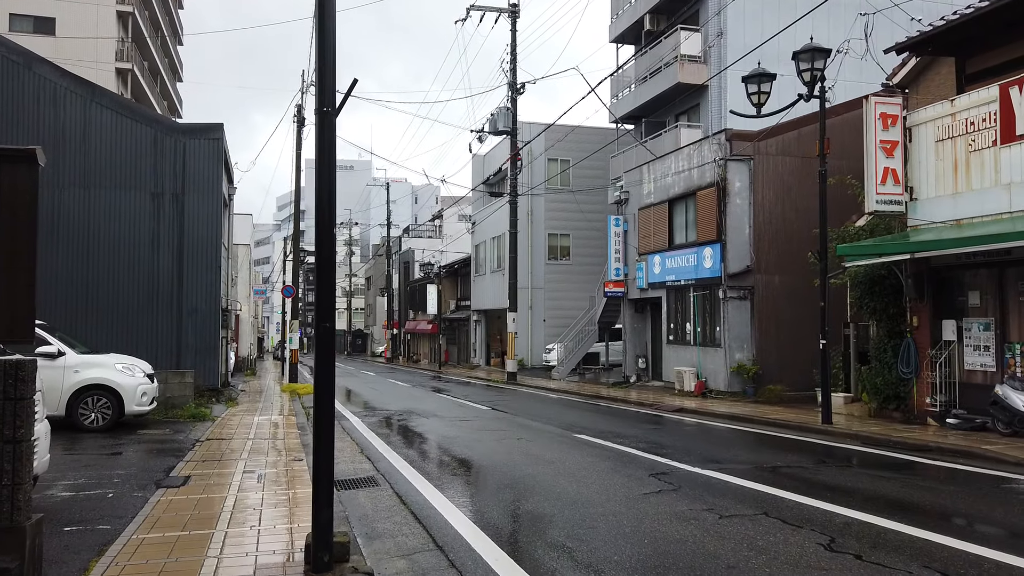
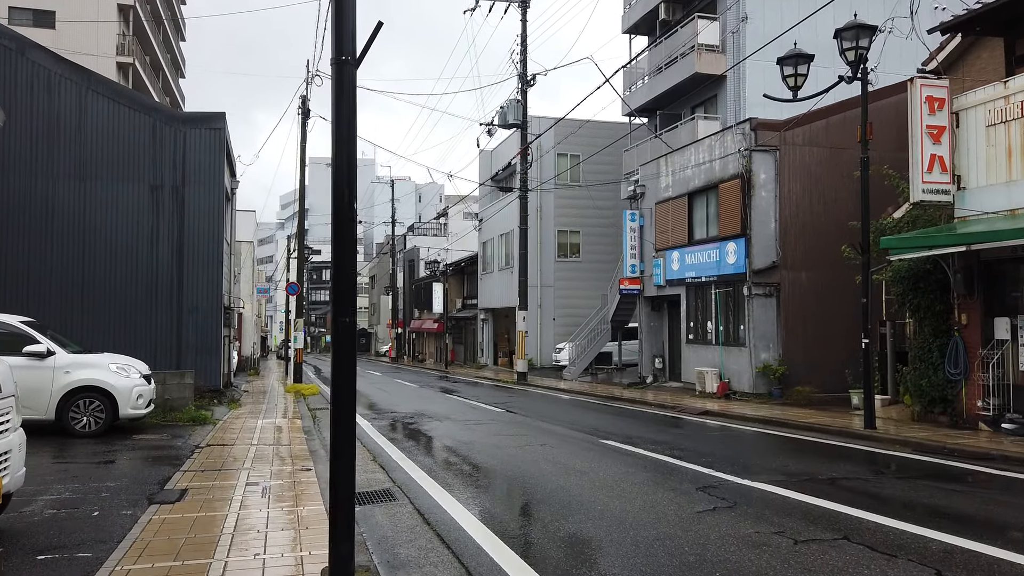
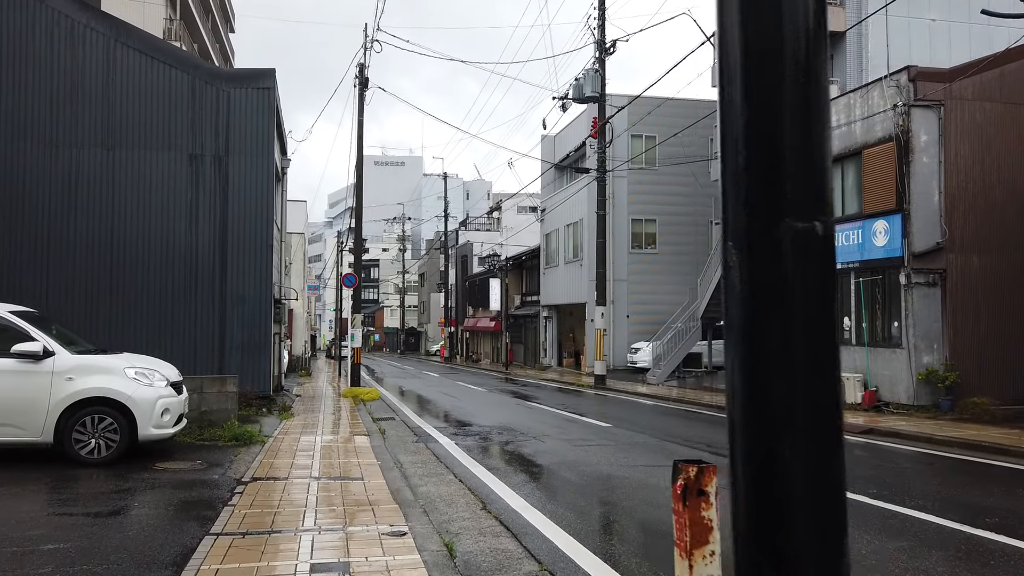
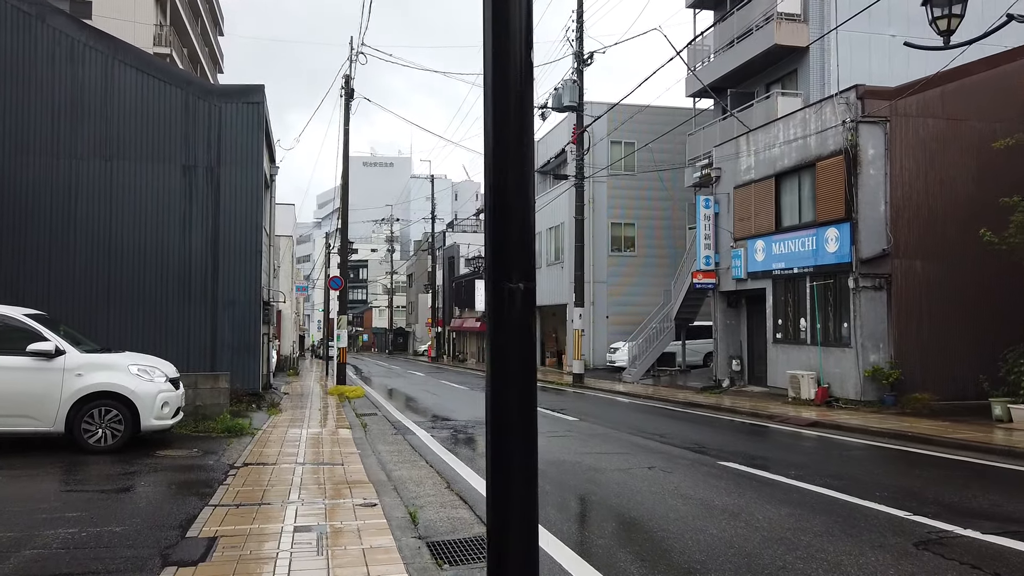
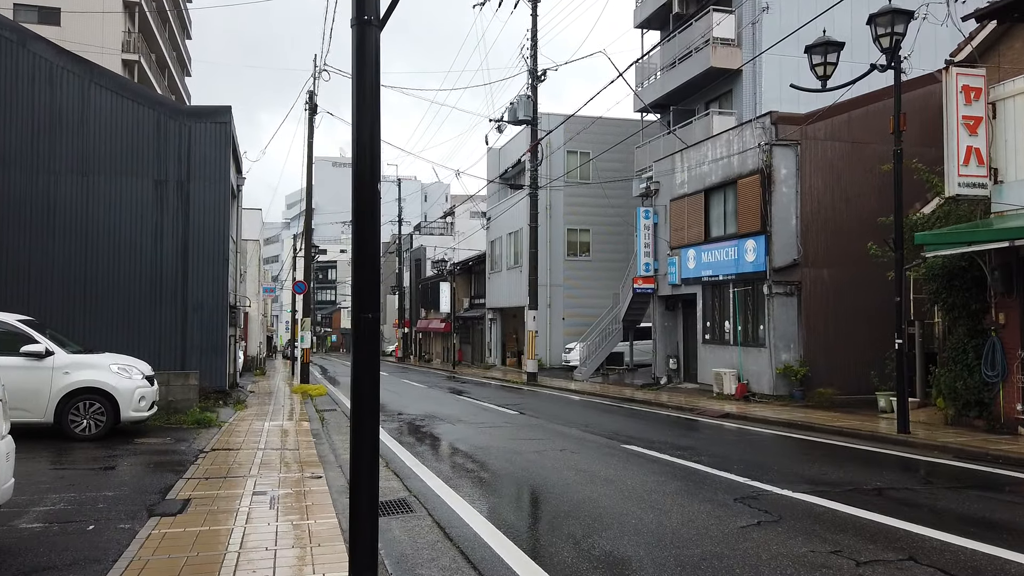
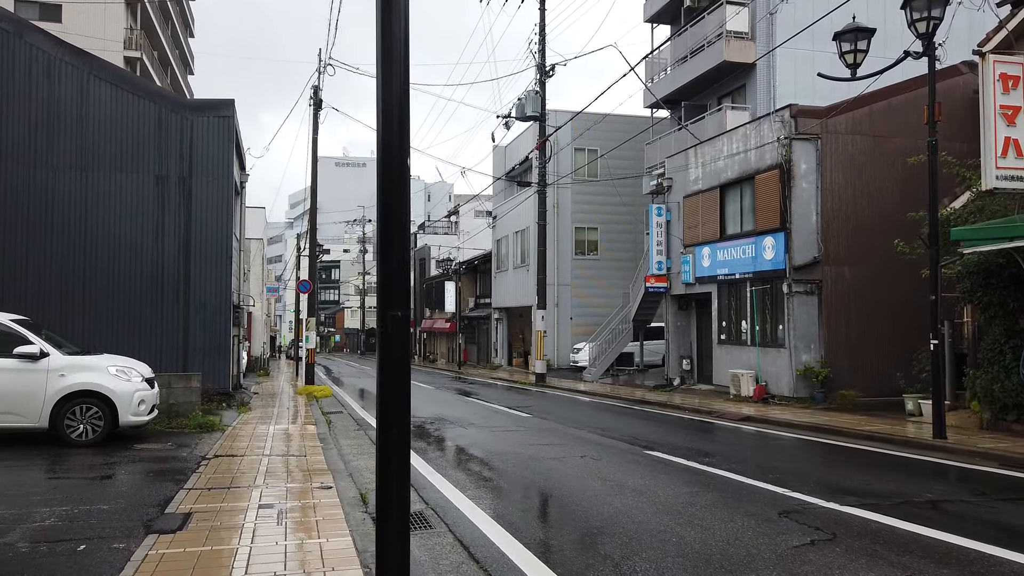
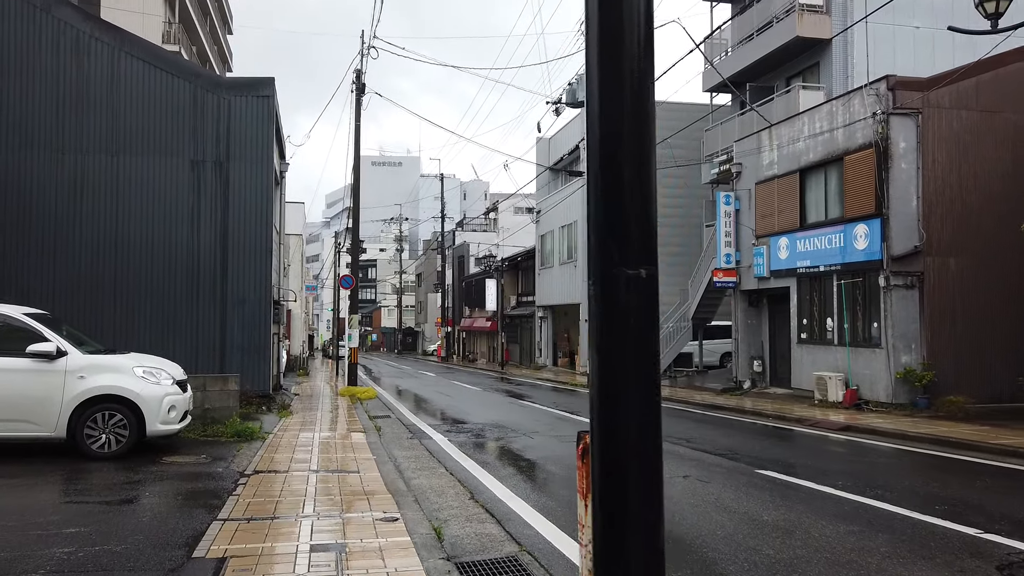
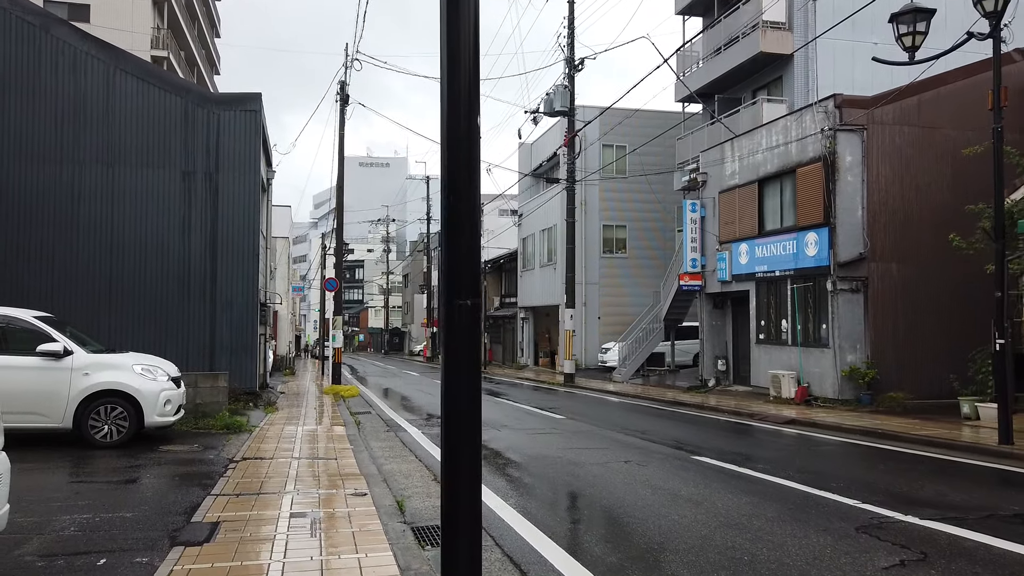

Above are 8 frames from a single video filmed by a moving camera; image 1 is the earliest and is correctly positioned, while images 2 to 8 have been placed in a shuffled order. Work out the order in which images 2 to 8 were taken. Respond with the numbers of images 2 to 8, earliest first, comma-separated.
2, 5, 6, 8, 4, 7, 3
